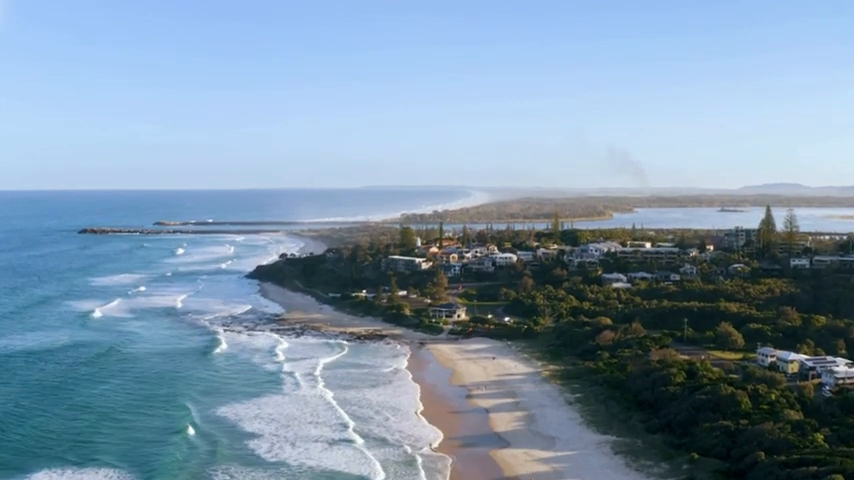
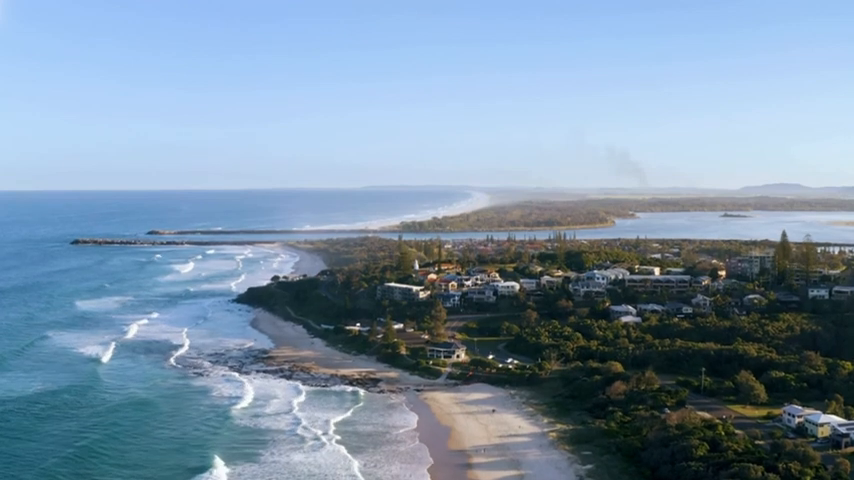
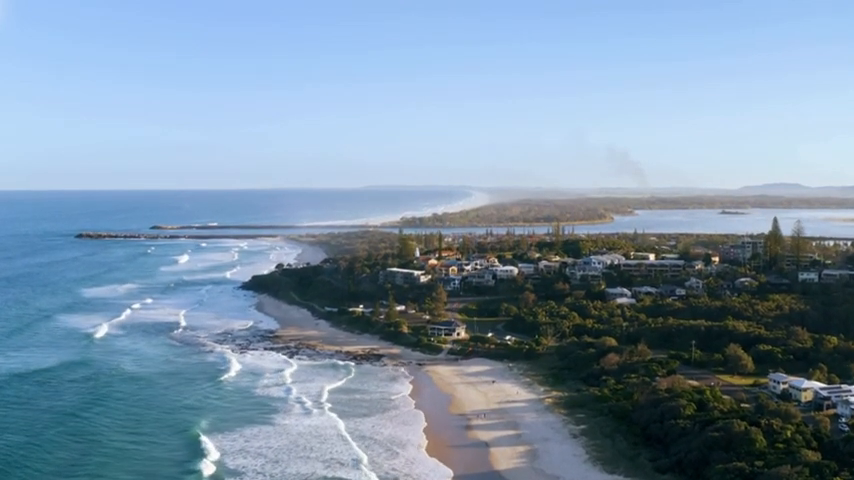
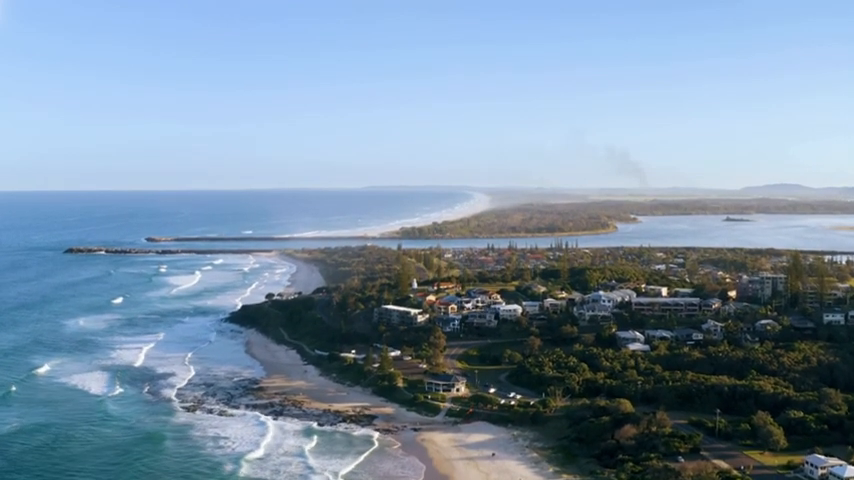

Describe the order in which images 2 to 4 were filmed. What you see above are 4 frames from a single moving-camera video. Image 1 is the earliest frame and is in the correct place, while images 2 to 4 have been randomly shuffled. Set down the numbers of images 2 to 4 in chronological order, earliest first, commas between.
3, 2, 4
